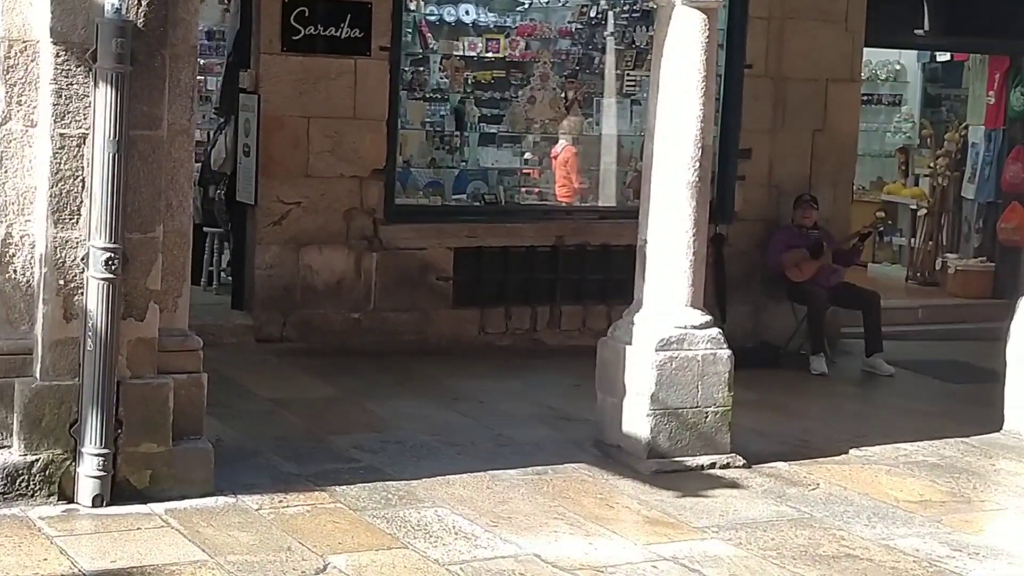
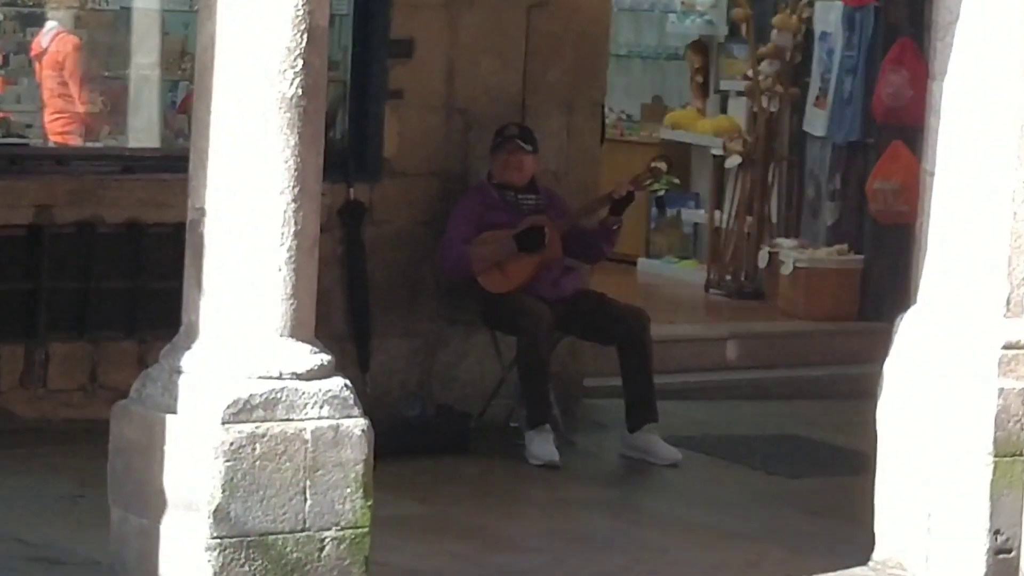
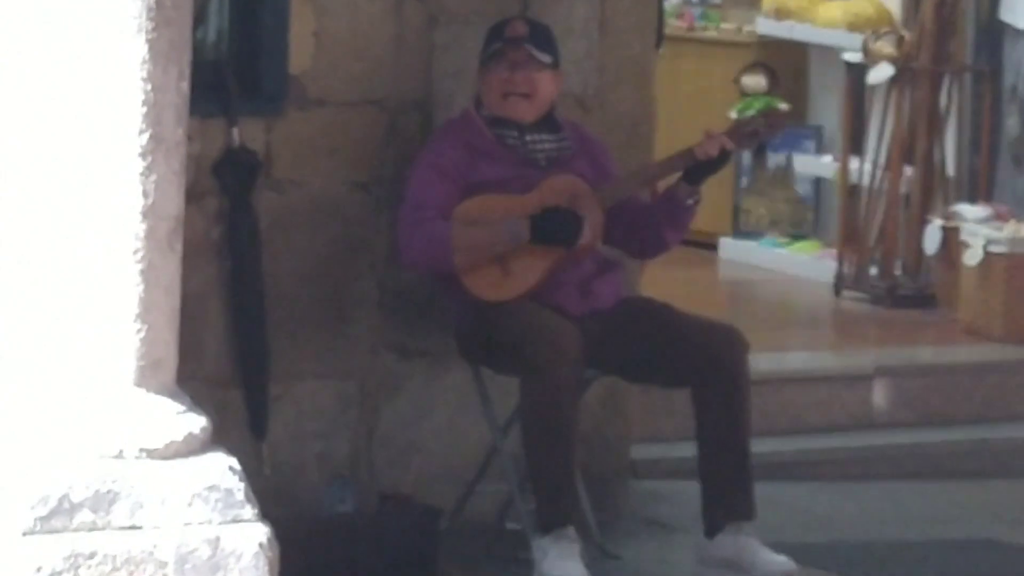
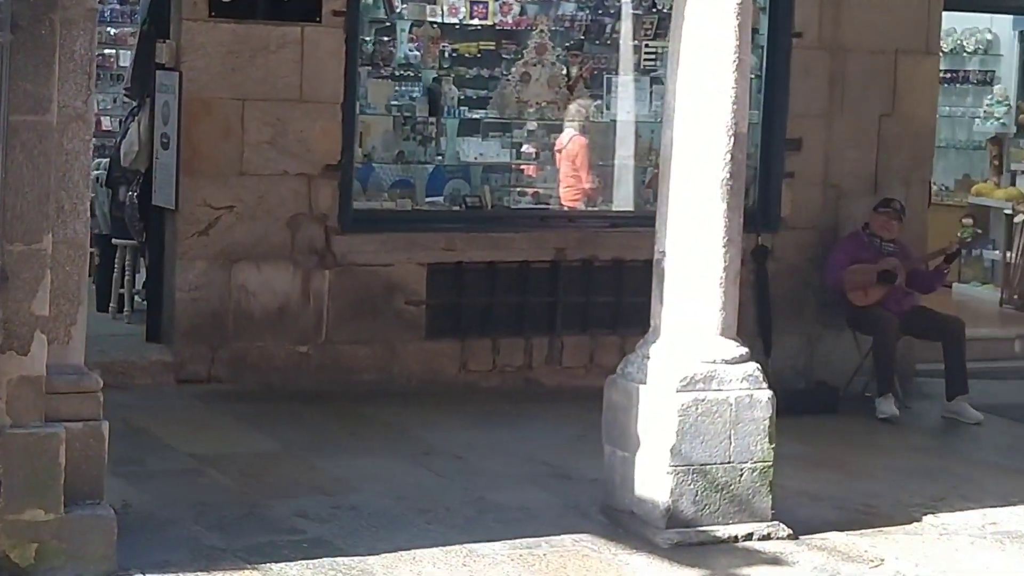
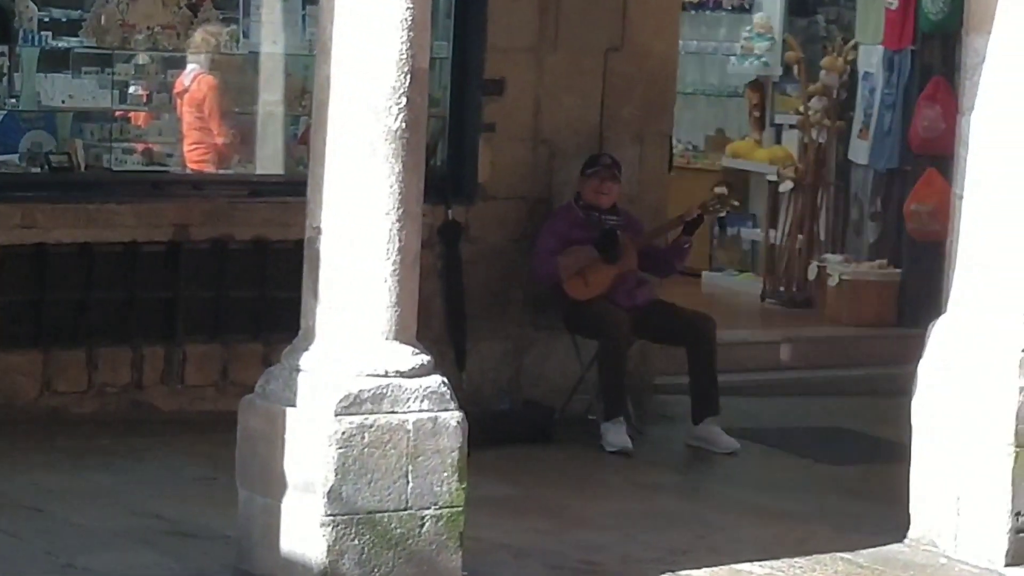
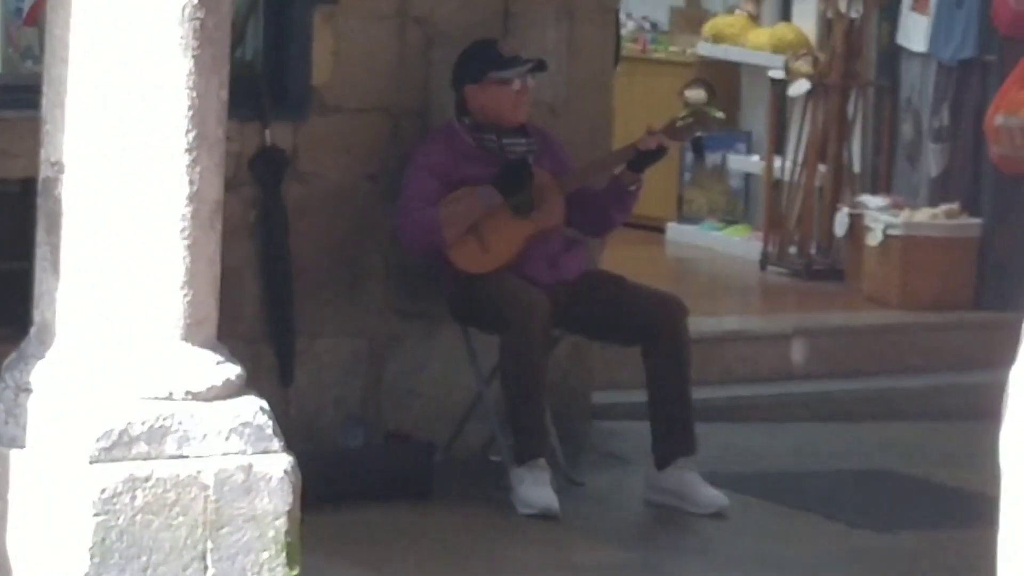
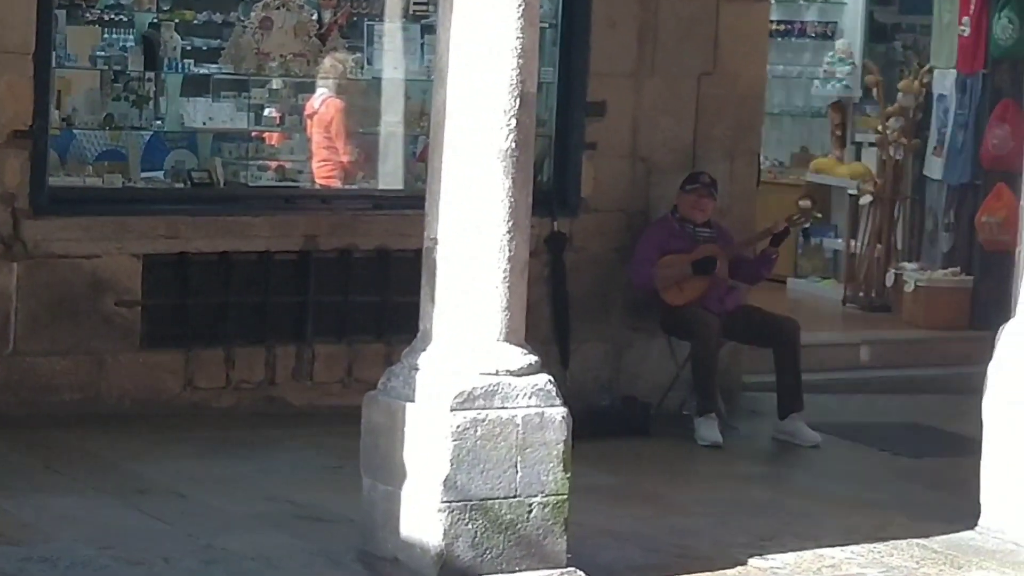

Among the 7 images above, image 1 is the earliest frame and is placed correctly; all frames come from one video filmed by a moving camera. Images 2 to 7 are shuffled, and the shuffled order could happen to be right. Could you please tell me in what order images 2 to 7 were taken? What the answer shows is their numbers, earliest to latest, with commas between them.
4, 7, 5, 2, 6, 3
